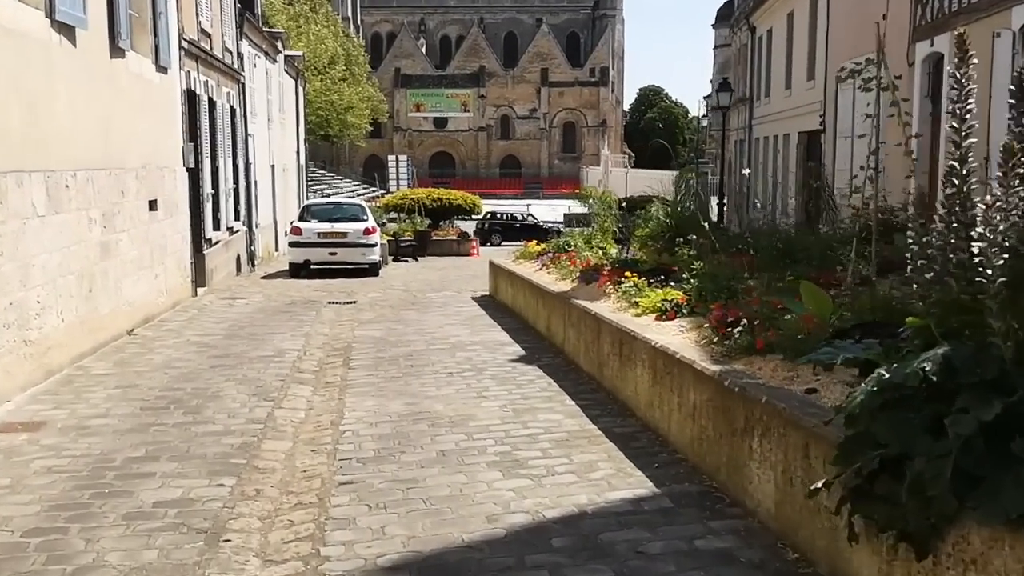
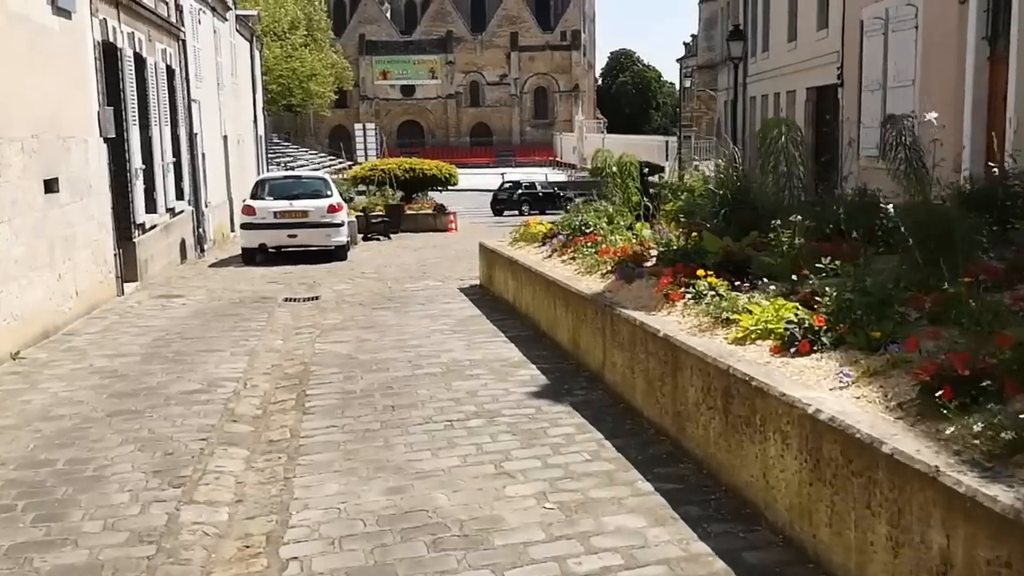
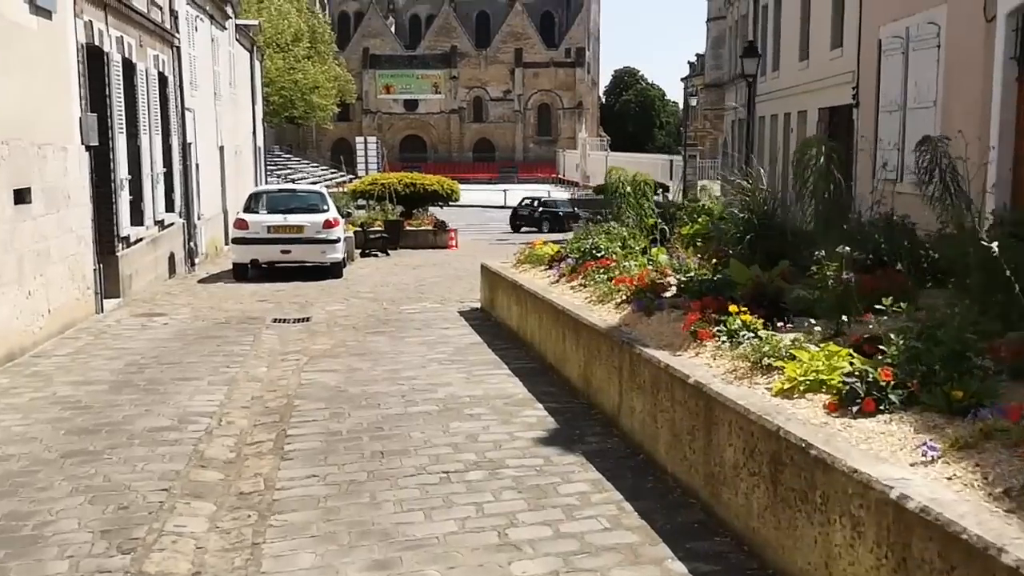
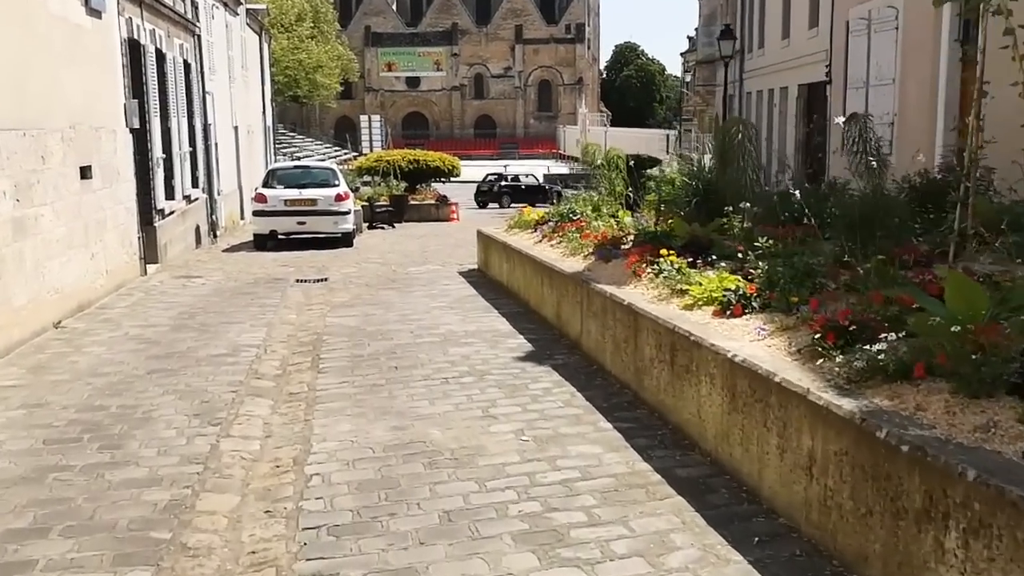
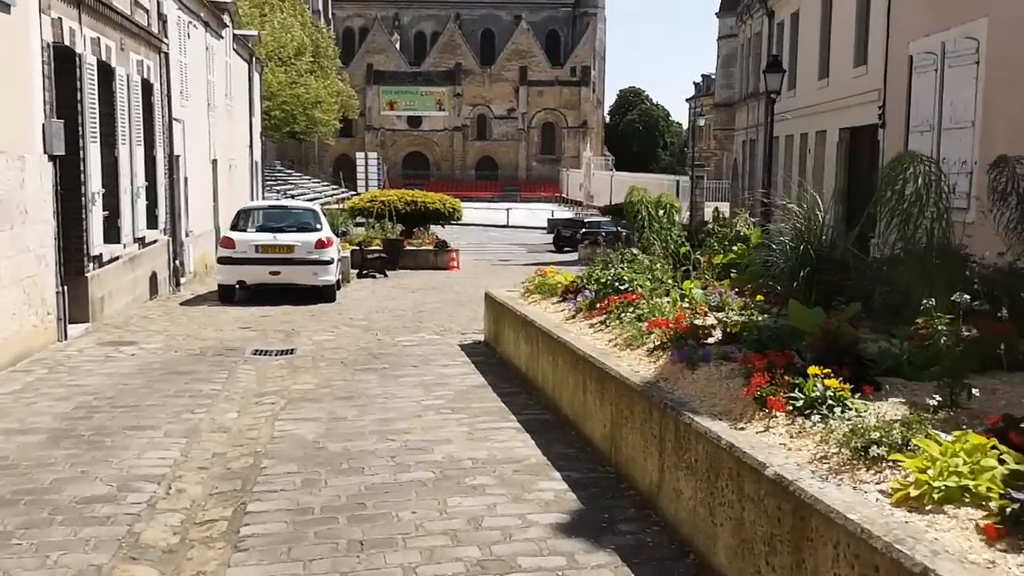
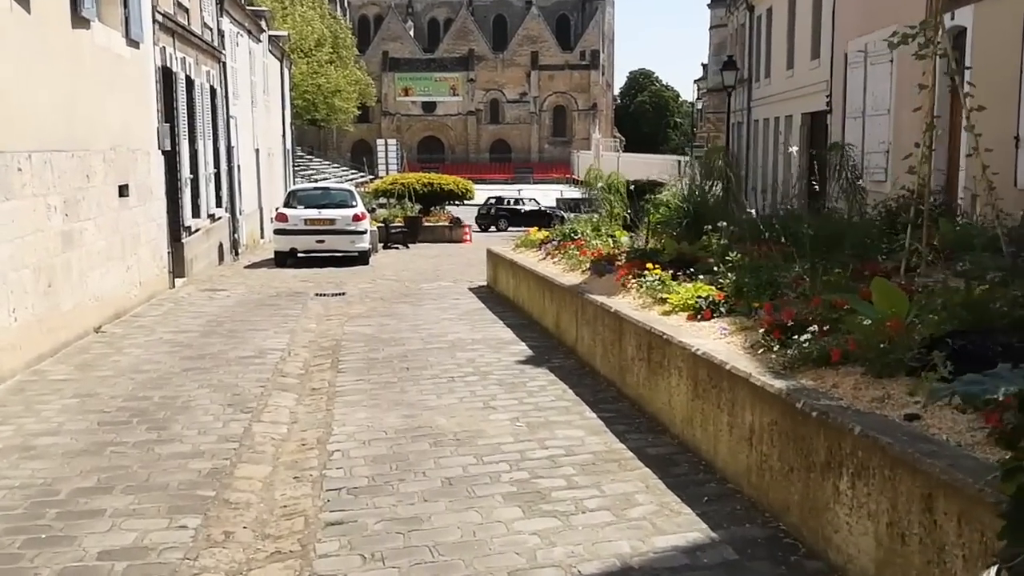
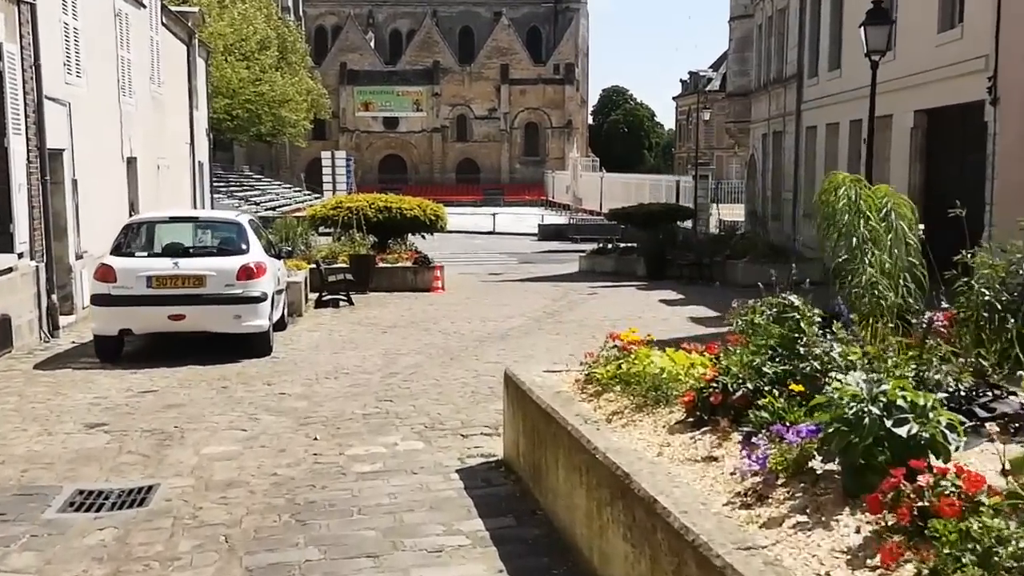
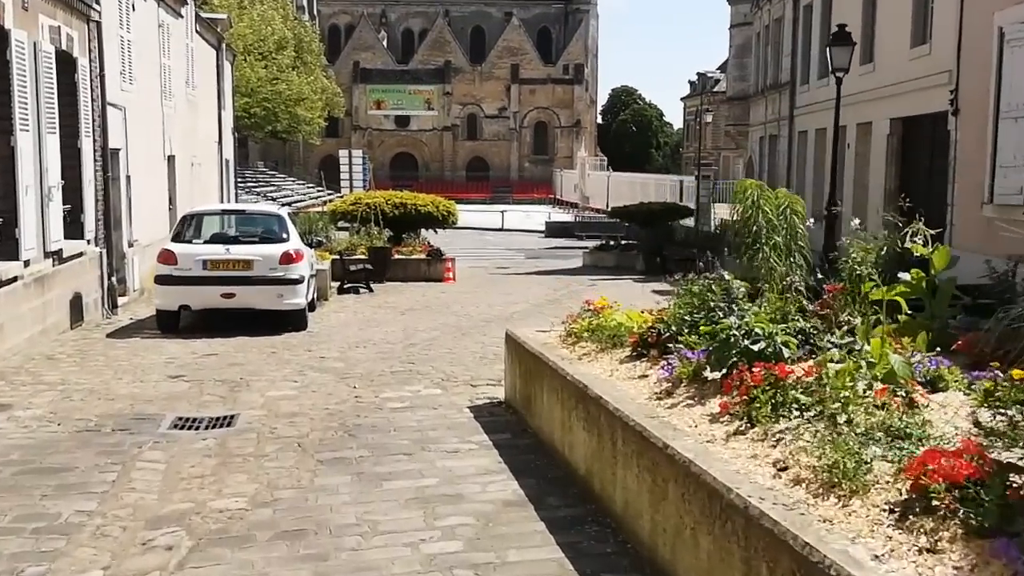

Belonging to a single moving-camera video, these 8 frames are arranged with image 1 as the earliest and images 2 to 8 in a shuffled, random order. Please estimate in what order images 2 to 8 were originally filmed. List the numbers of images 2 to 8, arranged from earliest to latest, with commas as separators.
6, 4, 2, 3, 5, 8, 7
